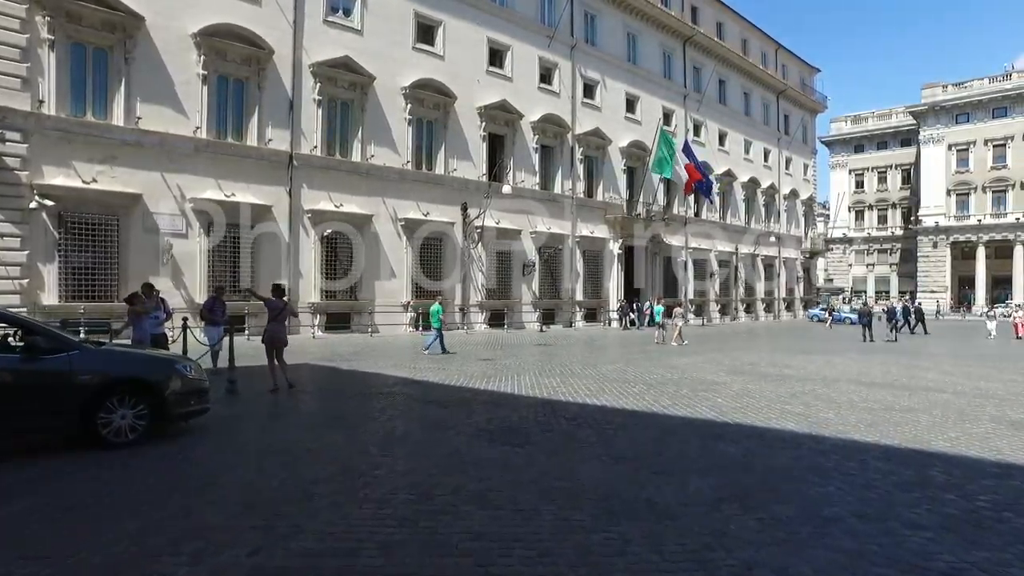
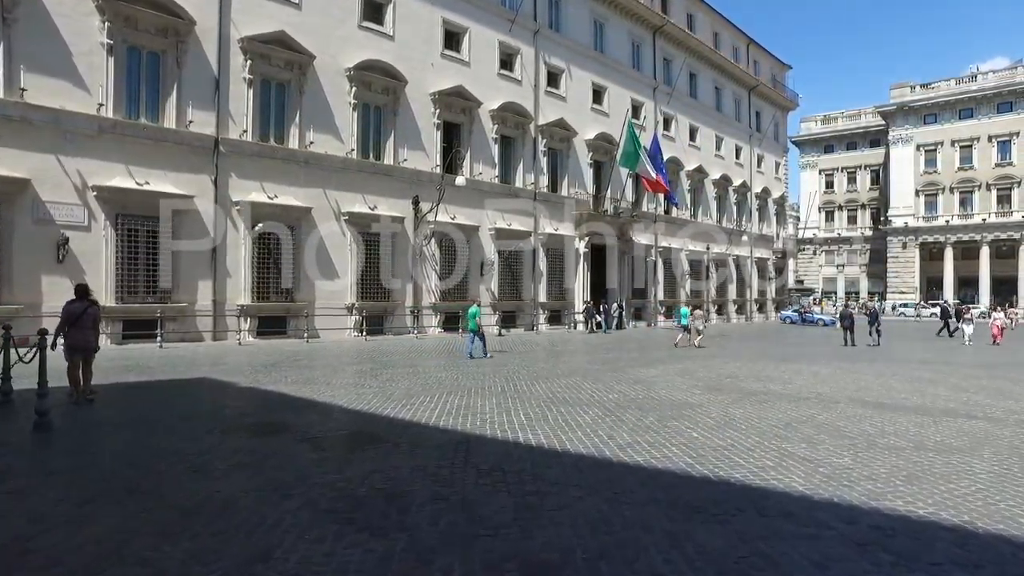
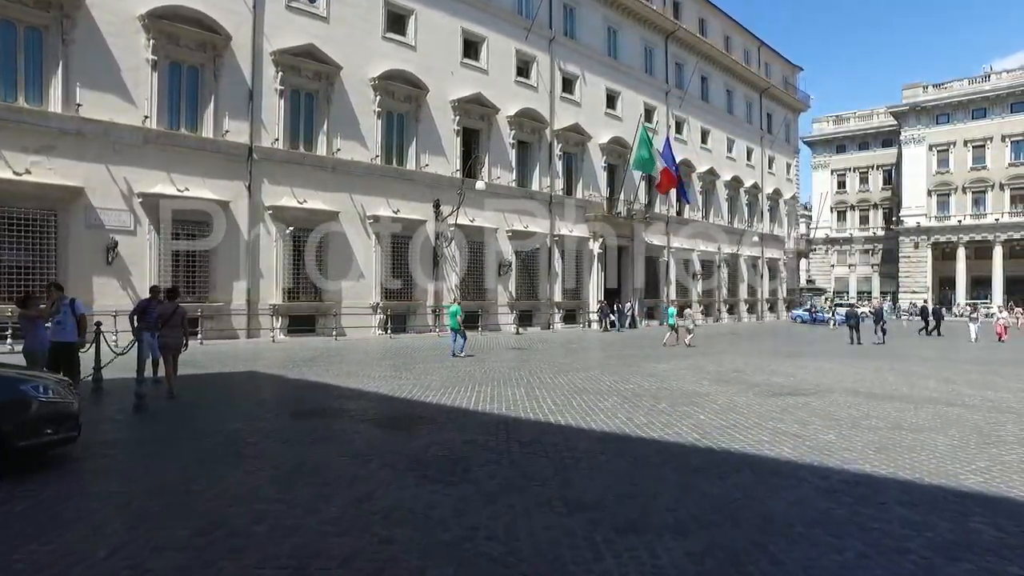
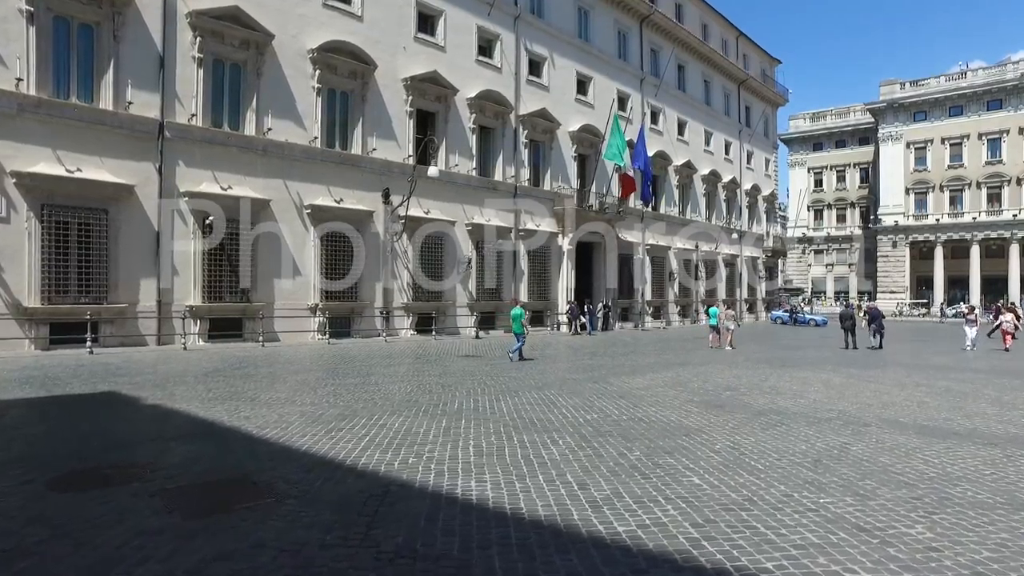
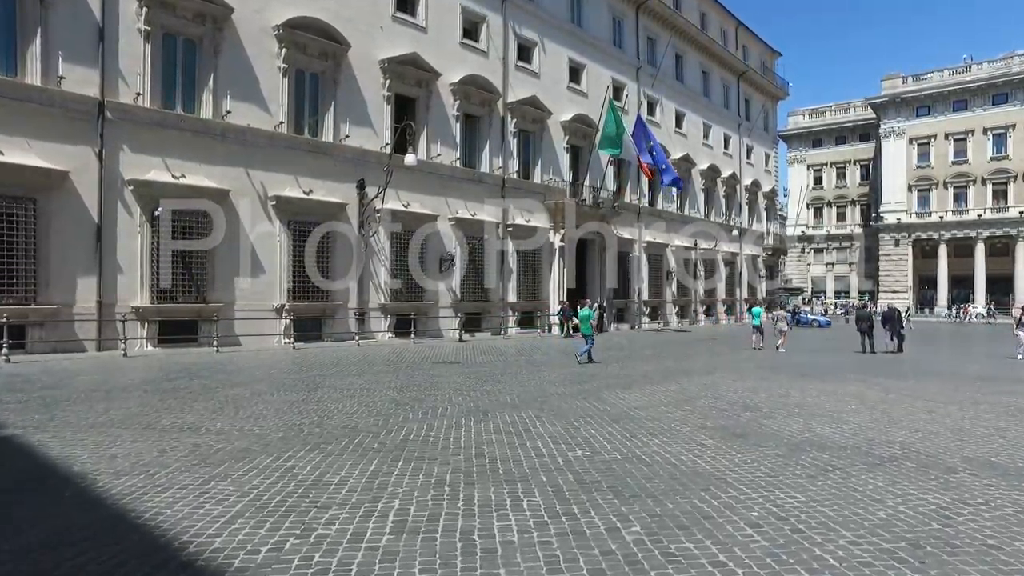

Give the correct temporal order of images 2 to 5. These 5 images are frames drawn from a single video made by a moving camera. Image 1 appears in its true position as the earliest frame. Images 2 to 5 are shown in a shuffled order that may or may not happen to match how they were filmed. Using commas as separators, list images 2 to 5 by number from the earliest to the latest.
3, 2, 4, 5
